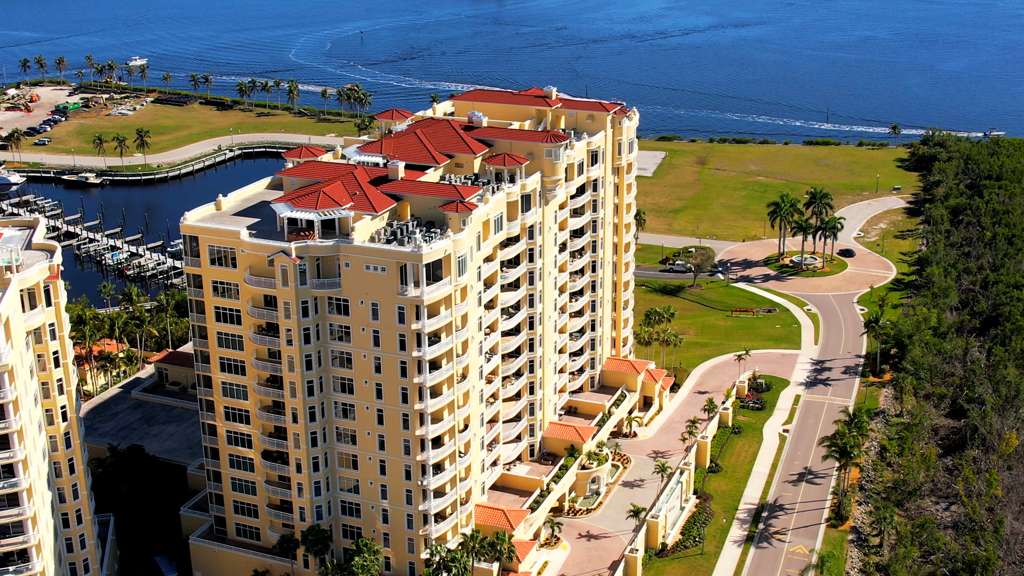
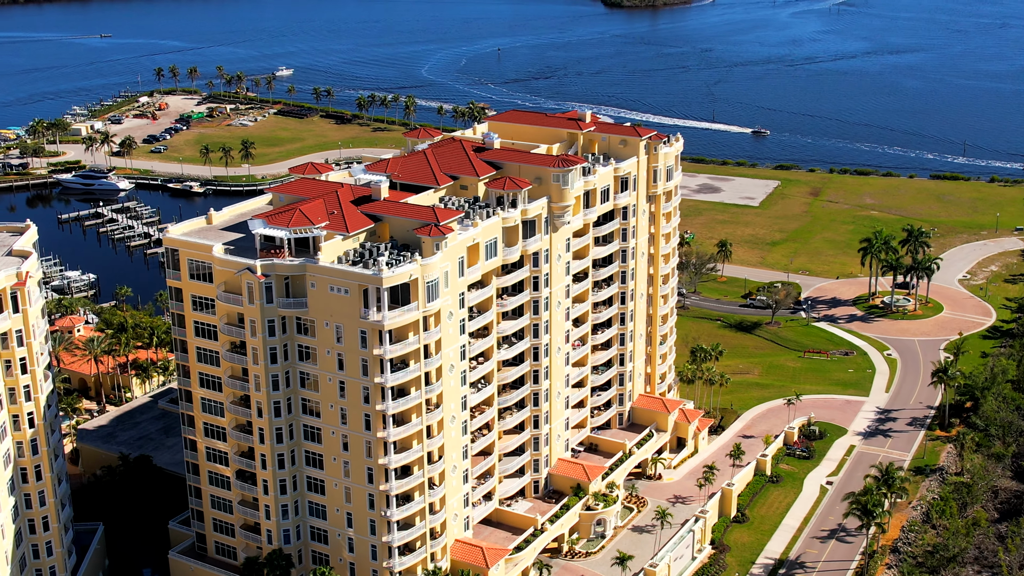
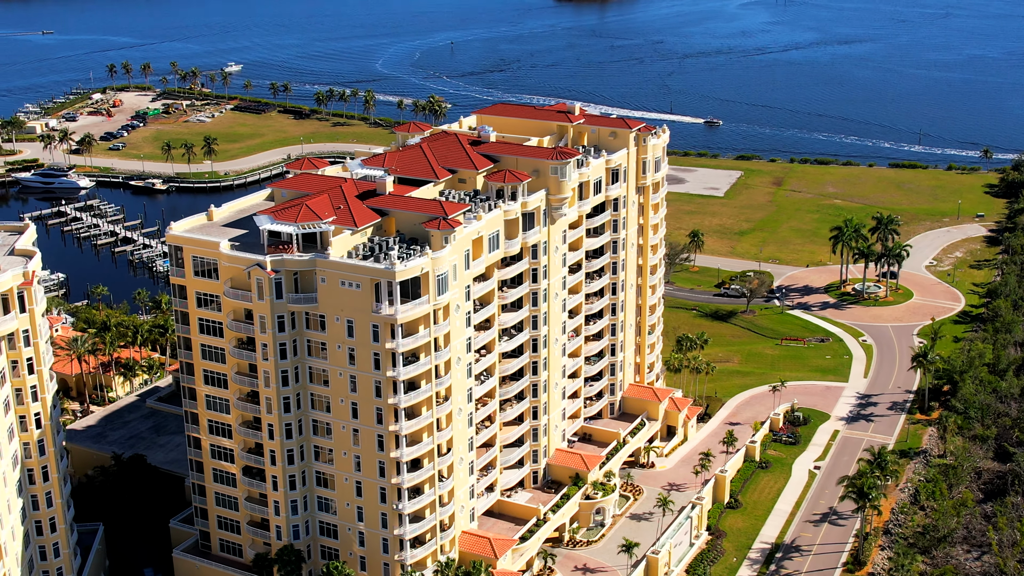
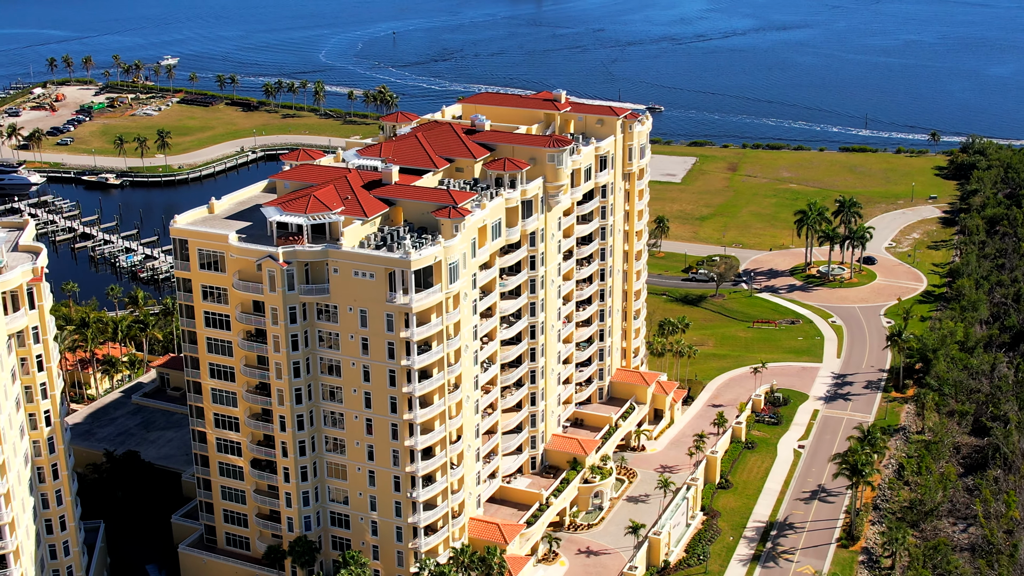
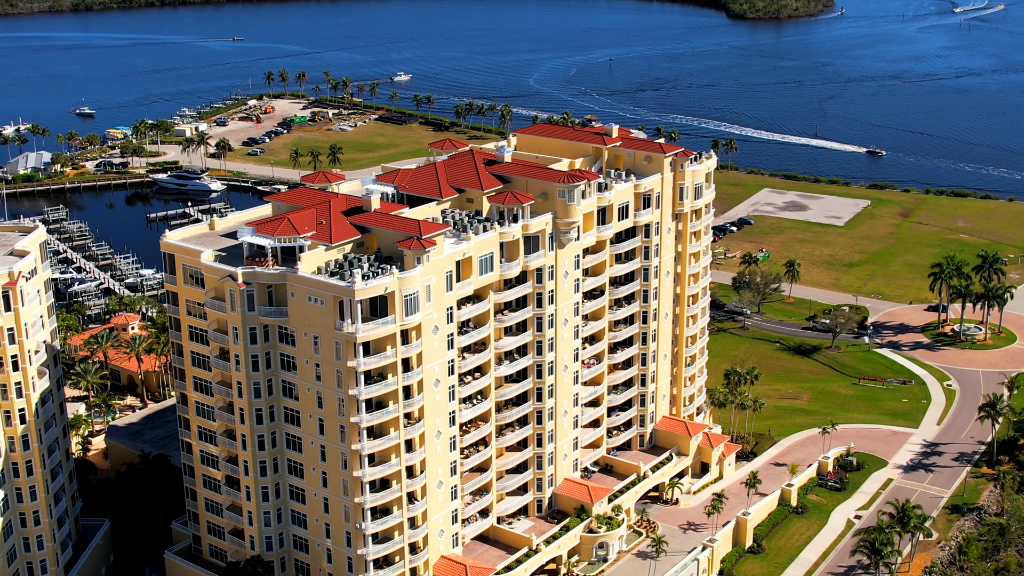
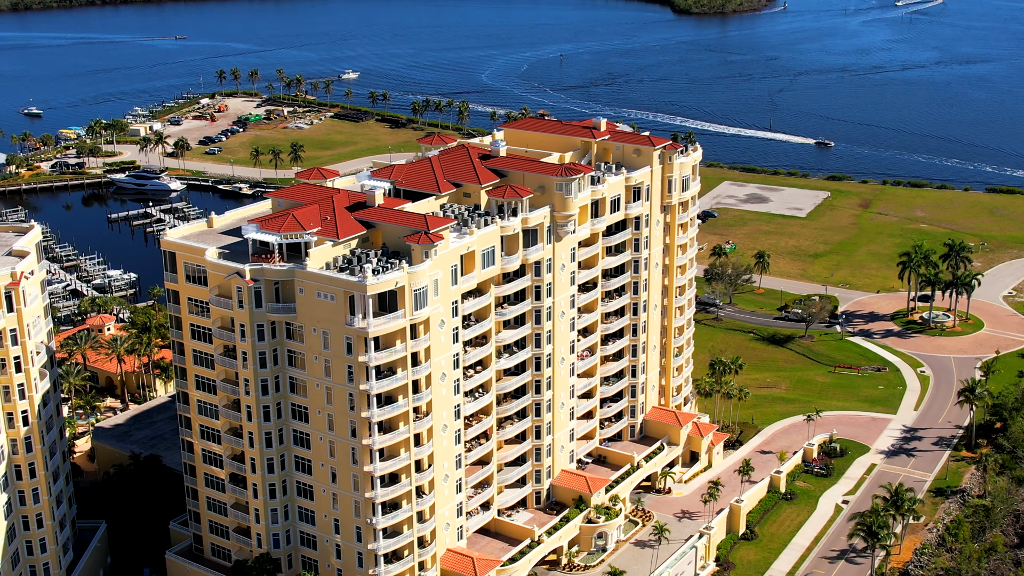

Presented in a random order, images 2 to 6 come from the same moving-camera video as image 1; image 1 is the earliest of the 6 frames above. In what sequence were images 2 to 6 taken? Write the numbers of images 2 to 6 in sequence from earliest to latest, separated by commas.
4, 3, 2, 6, 5
